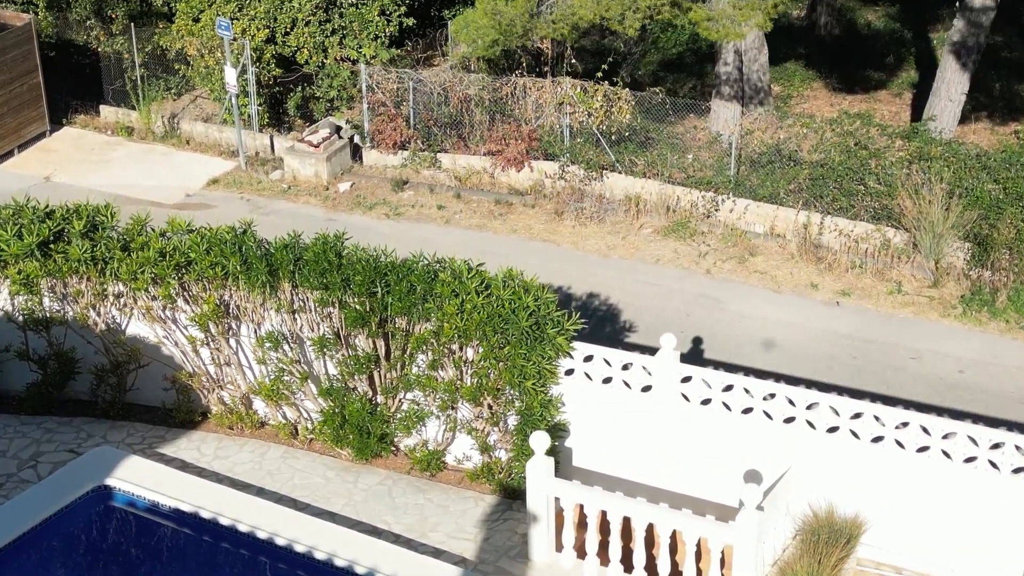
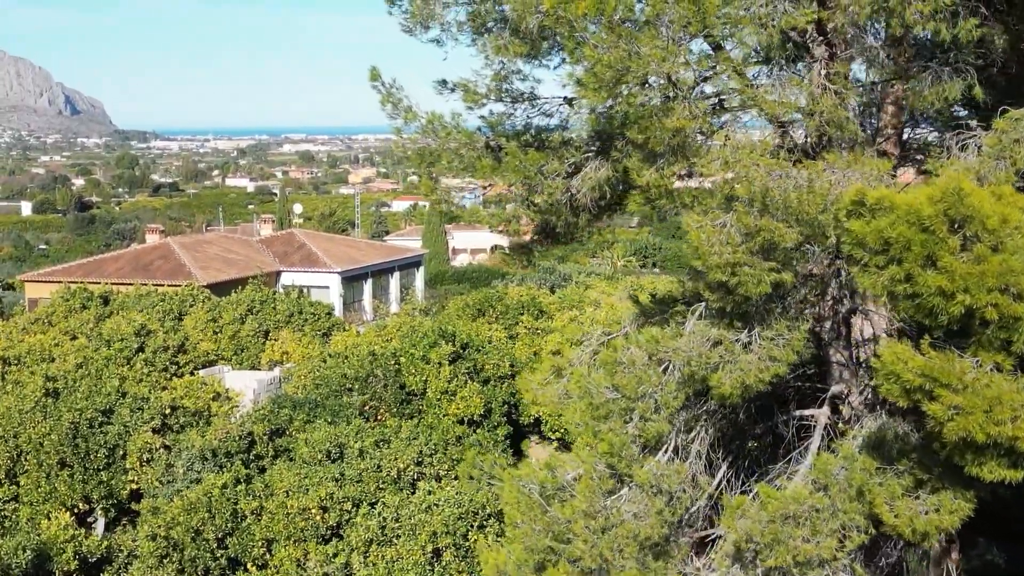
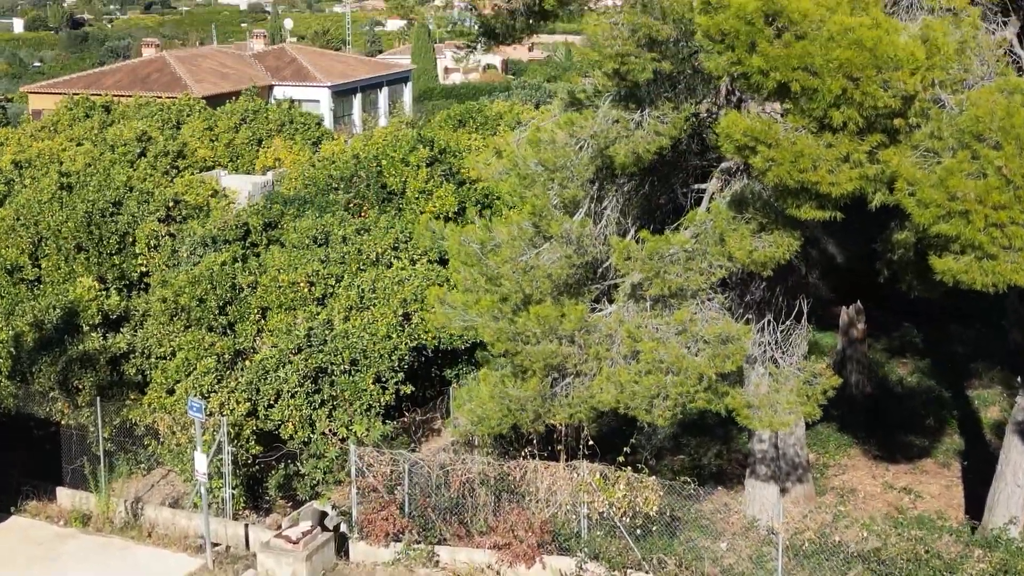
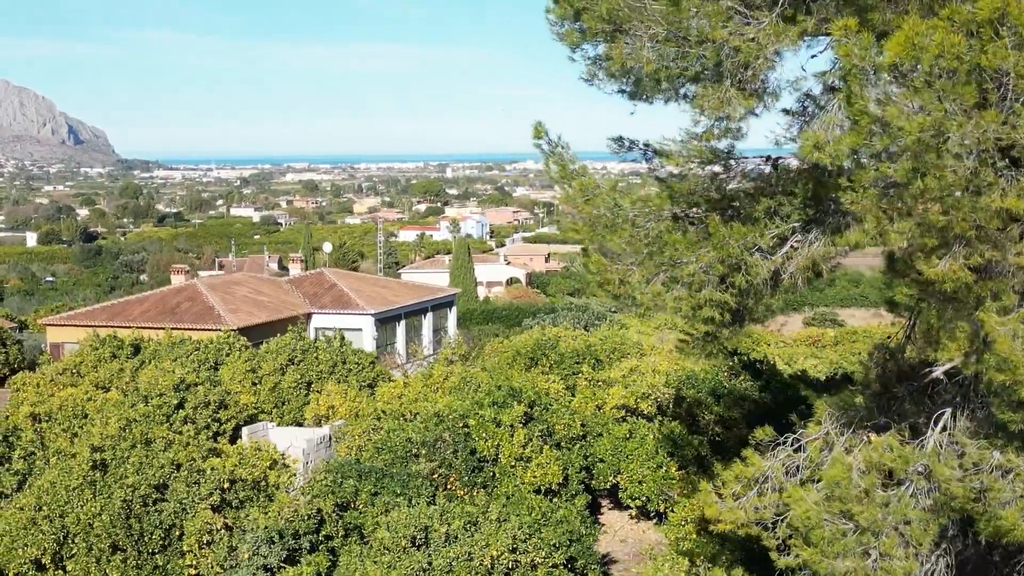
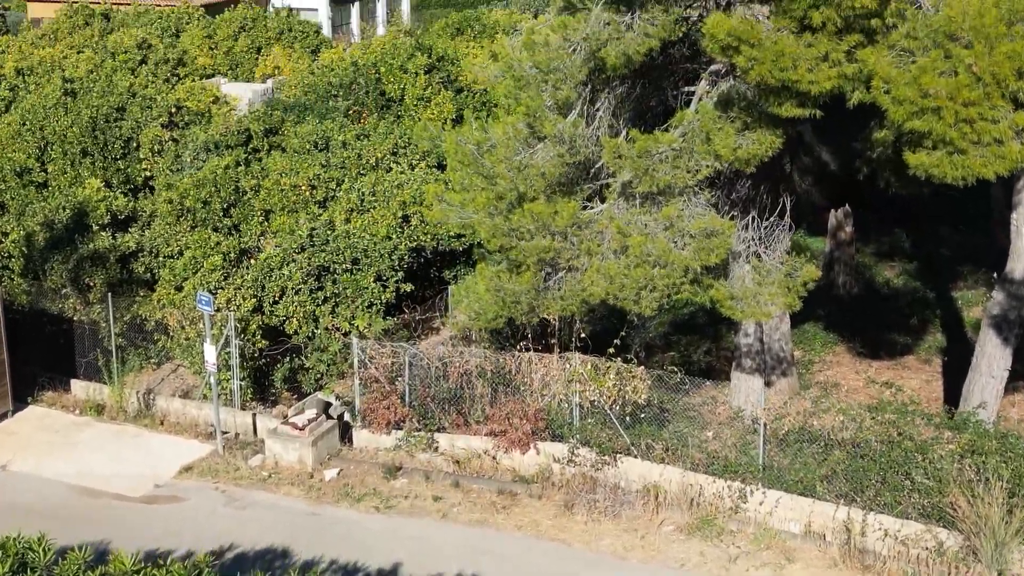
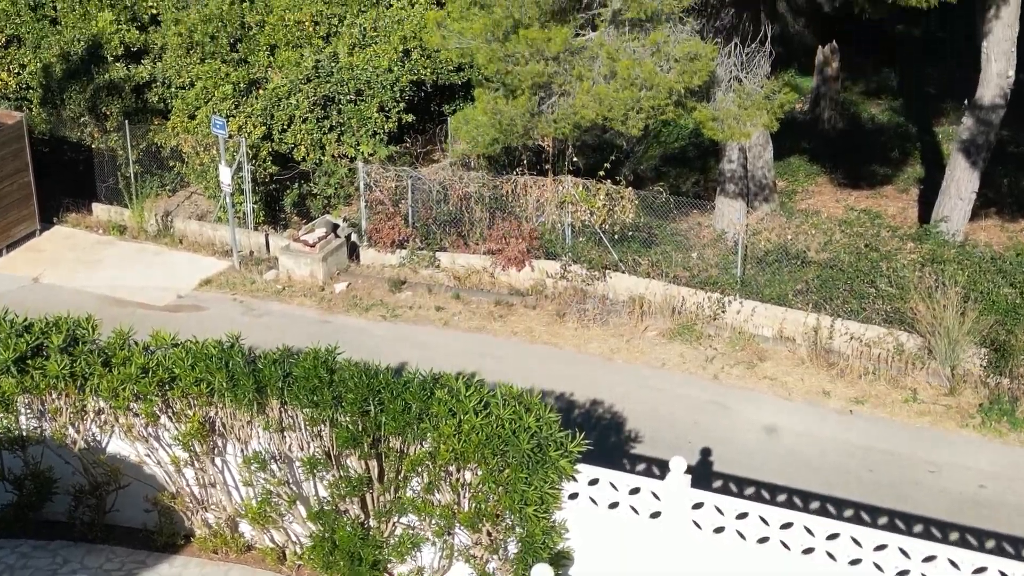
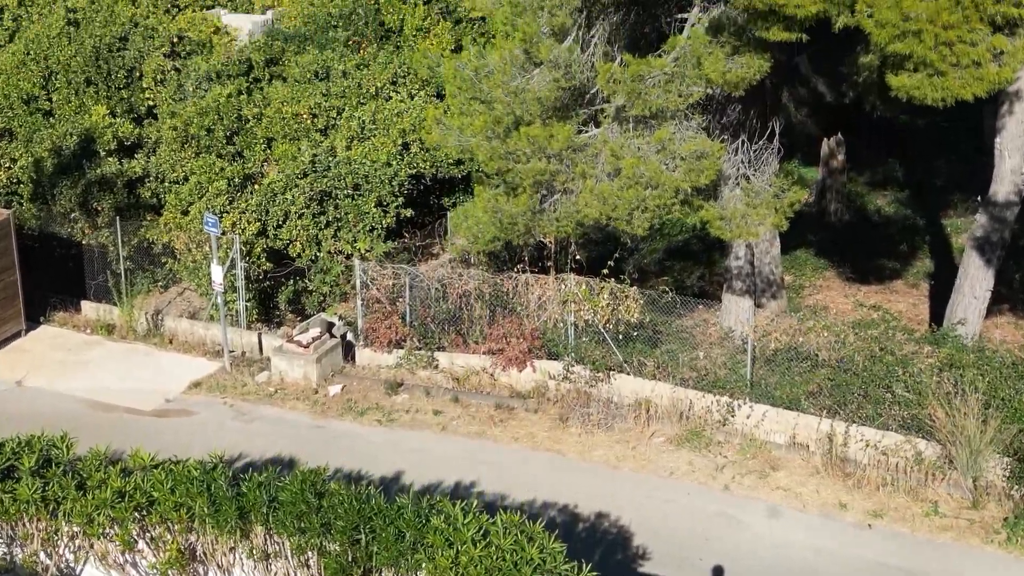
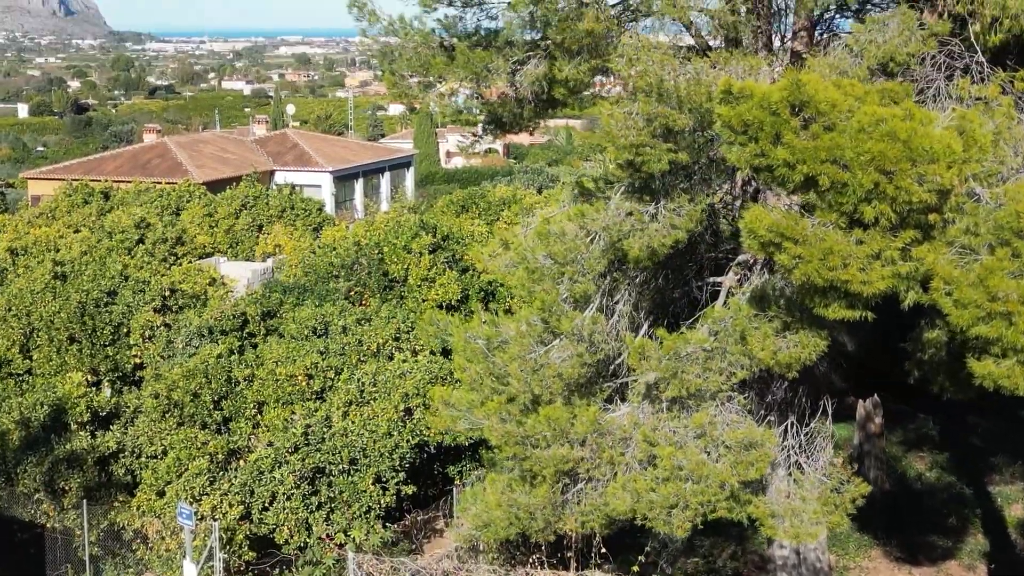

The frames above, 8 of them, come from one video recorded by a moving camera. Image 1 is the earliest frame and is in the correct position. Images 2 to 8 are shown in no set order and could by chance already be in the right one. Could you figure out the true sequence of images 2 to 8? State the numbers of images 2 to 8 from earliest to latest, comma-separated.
6, 7, 5, 3, 8, 2, 4
